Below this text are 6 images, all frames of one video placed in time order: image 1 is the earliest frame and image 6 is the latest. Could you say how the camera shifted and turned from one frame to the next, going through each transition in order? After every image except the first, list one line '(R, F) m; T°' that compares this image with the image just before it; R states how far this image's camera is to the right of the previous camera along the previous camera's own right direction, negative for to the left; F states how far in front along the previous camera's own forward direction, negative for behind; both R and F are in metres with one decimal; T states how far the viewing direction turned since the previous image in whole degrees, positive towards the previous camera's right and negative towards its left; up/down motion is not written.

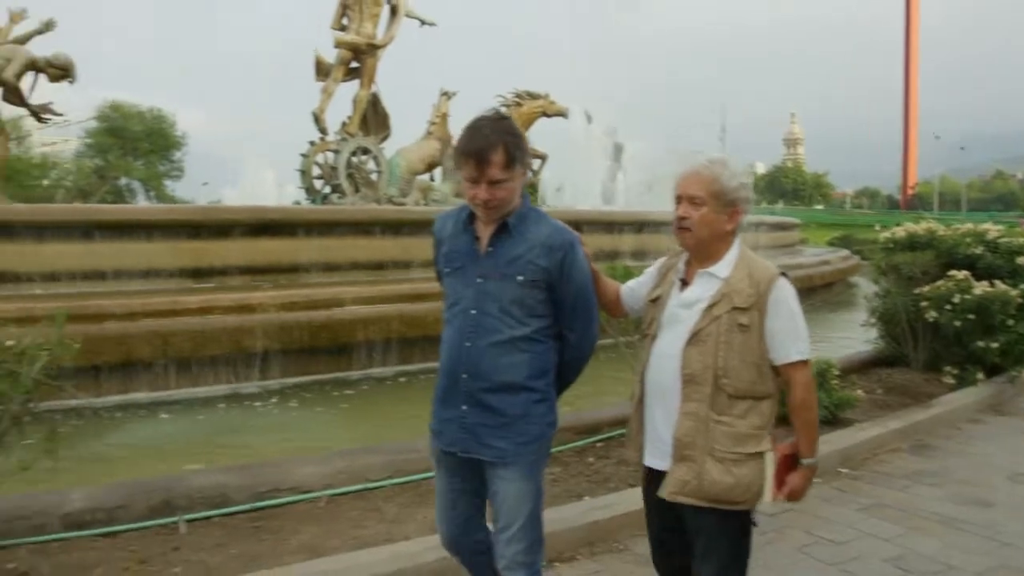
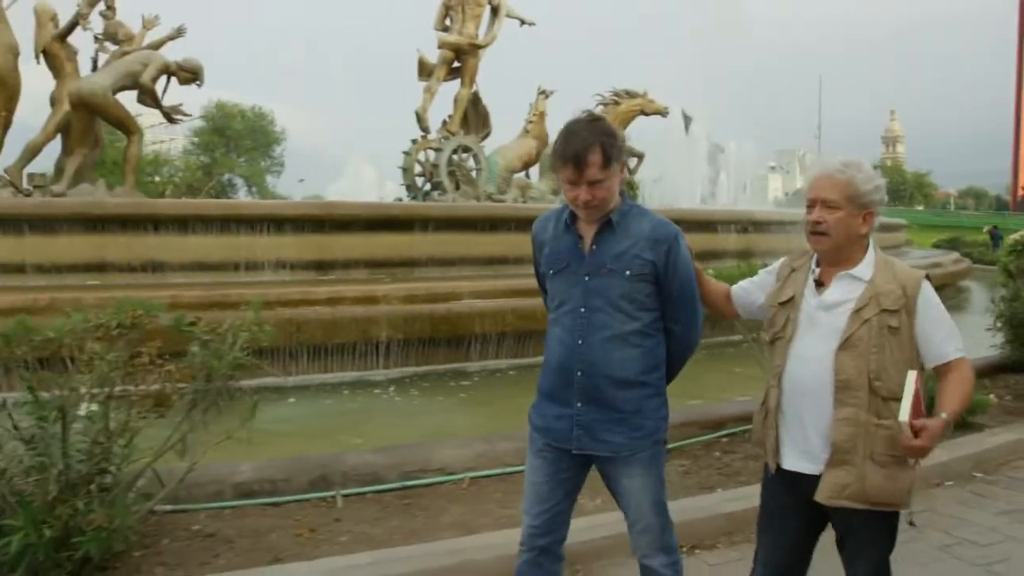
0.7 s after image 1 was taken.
(-0.3, -0.2) m; -6°
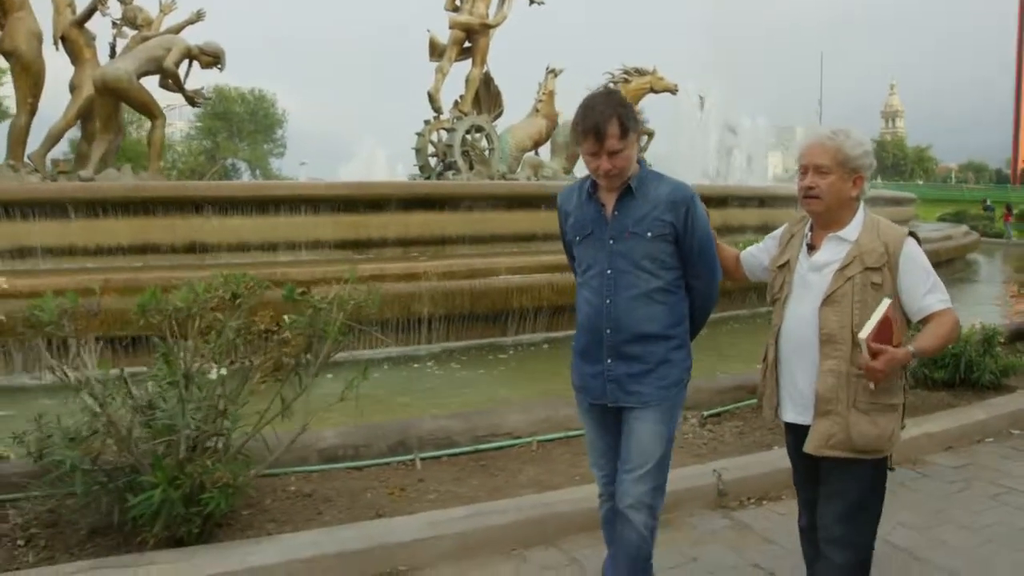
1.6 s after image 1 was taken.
(-0.4, -0.2) m; 0°
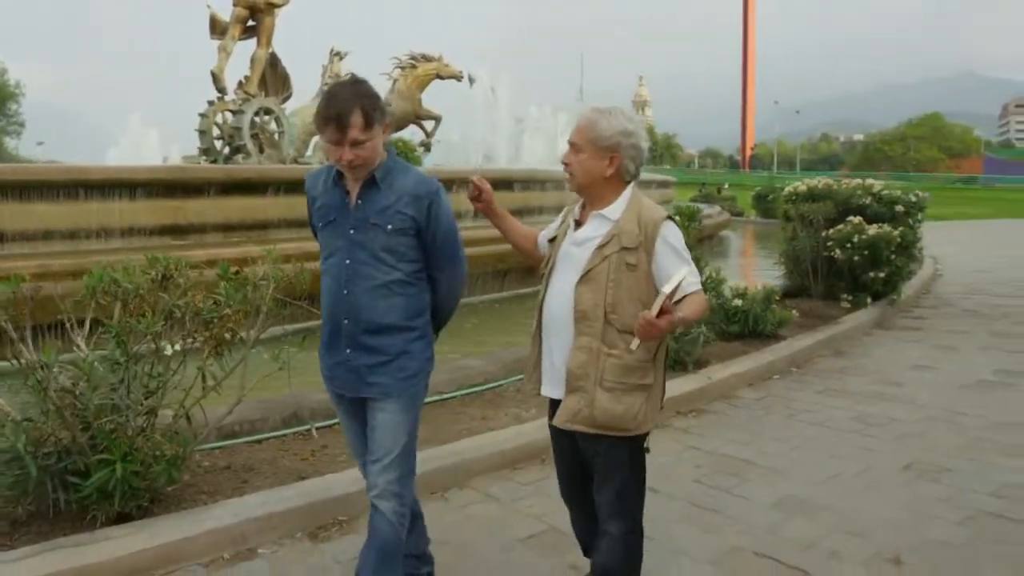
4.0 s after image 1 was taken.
(-0.7, -0.4) m; +16°
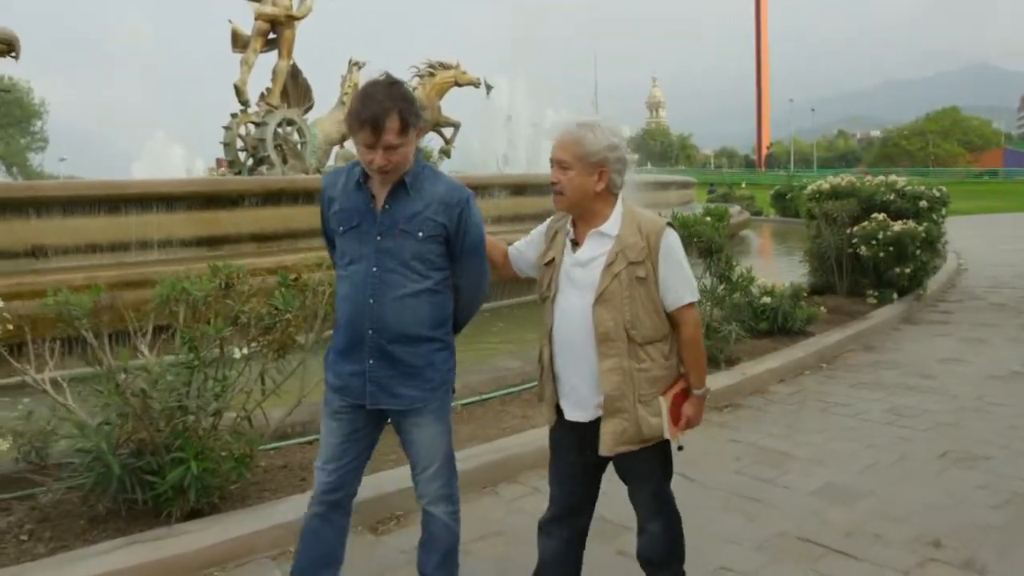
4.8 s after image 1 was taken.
(-0.1, -0.2) m; -1°
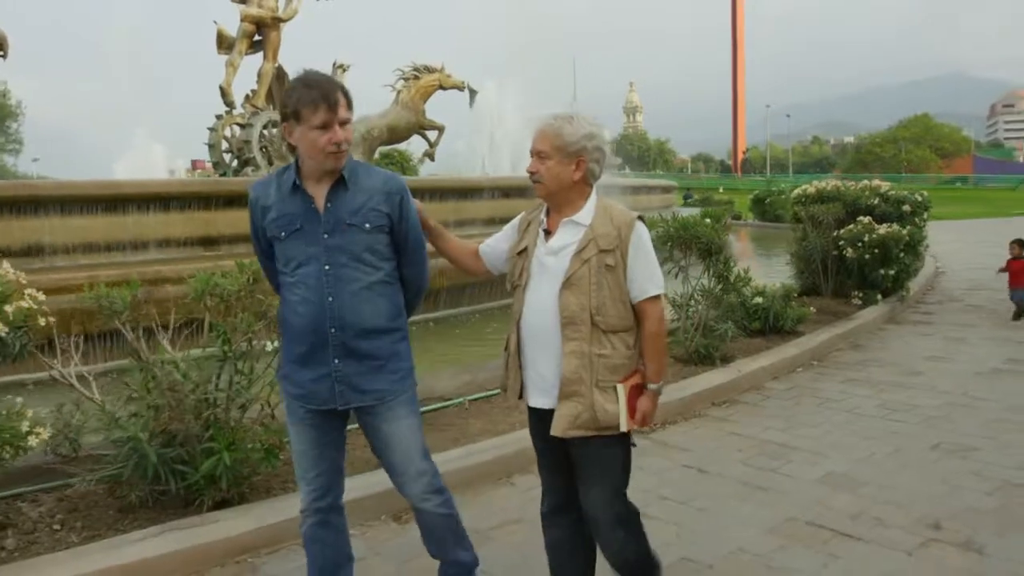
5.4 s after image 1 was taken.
(-0.2, -0.1) m; +2°
